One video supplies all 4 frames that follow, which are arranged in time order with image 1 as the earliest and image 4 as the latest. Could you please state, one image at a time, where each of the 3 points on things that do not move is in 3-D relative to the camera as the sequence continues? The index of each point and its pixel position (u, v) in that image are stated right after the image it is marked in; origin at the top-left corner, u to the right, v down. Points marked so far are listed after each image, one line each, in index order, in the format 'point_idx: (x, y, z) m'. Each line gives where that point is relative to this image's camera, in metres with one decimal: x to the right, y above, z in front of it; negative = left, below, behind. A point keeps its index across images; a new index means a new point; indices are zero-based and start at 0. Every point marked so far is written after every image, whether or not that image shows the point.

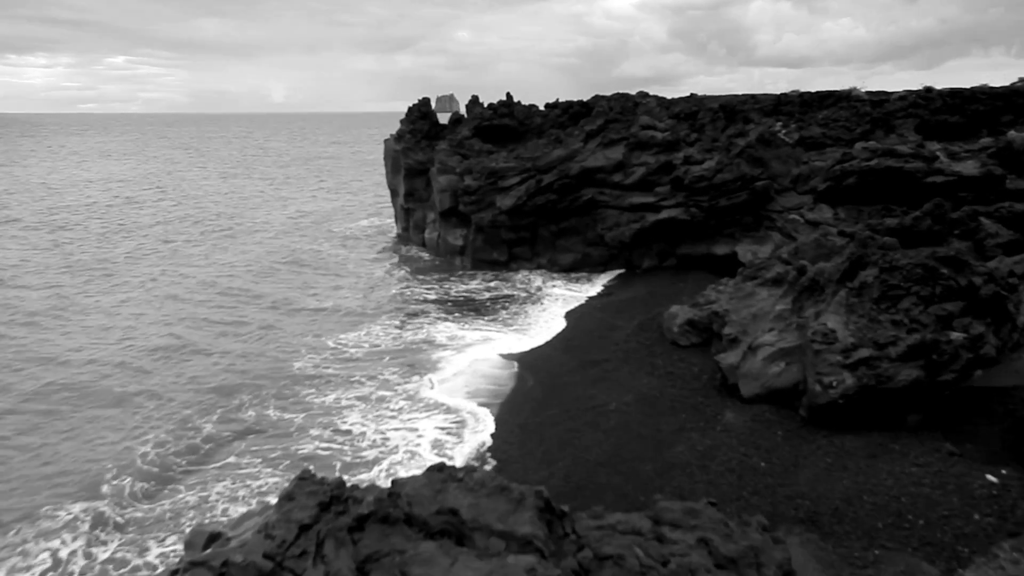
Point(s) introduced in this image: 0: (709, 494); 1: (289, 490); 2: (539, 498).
0: (+4.7, -4.9, +19.2) m
1: (-4.8, -4.4, +17.3) m
2: (+0.6, -4.7, +16.5) m
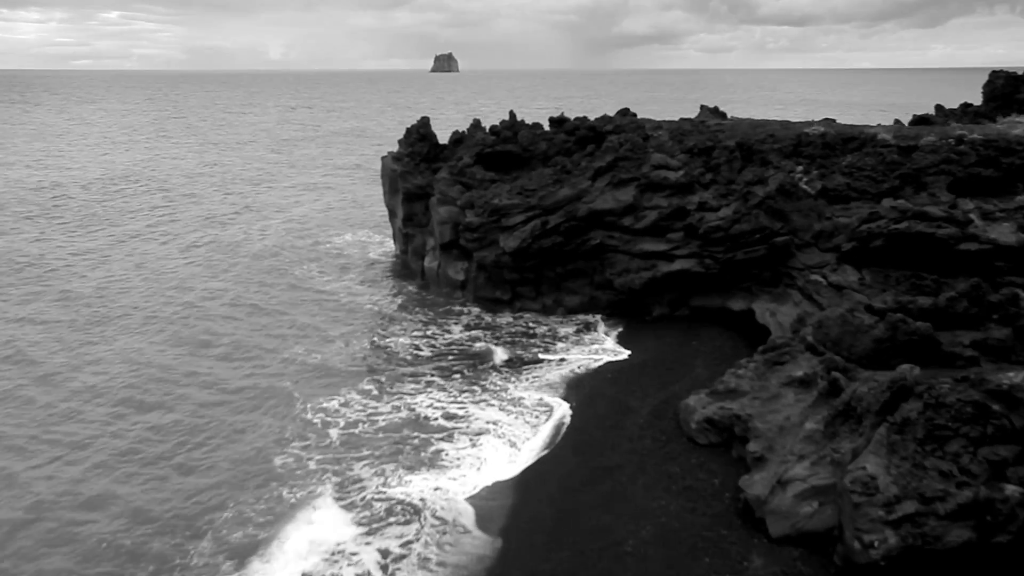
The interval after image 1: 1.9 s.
0: (+5.0, -9.0, +17.3) m
1: (-4.6, -8.6, +15.3) m
2: (+0.8, -9.0, +14.5) m
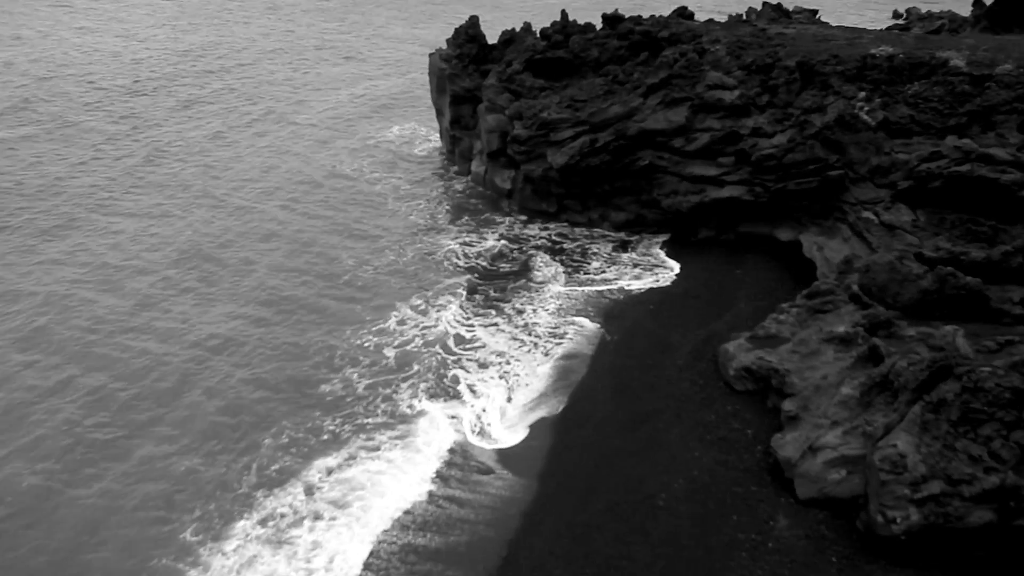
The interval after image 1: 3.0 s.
0: (+5.8, -9.1, +19.0) m
1: (-3.8, -8.7, +17.4) m
2: (+1.5, -9.4, +16.5) m
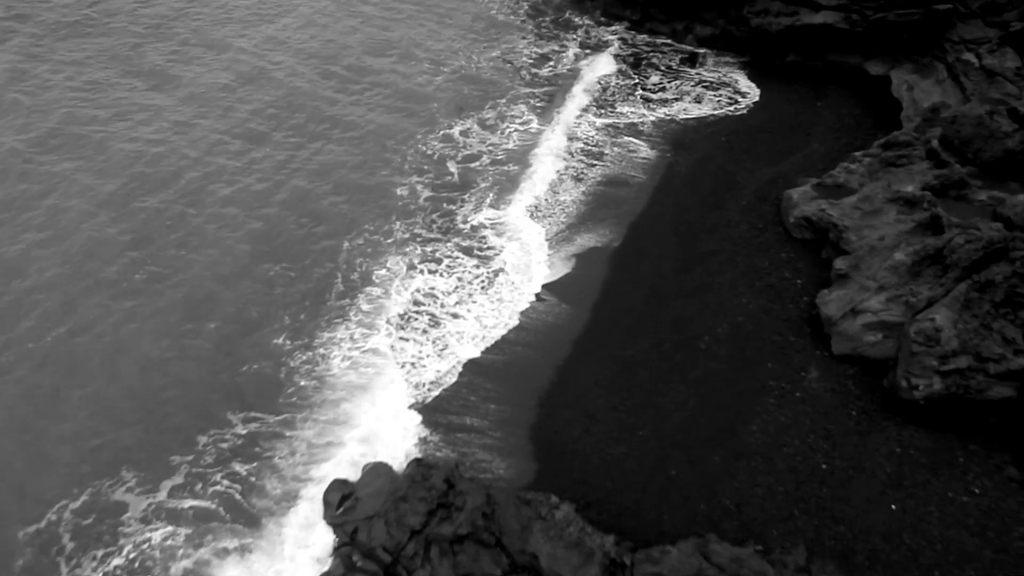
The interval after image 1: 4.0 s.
0: (+6.9, -6.0, +21.9) m
1: (-2.8, -5.2, +21.0) m
2: (+2.3, -6.6, +19.9) m
